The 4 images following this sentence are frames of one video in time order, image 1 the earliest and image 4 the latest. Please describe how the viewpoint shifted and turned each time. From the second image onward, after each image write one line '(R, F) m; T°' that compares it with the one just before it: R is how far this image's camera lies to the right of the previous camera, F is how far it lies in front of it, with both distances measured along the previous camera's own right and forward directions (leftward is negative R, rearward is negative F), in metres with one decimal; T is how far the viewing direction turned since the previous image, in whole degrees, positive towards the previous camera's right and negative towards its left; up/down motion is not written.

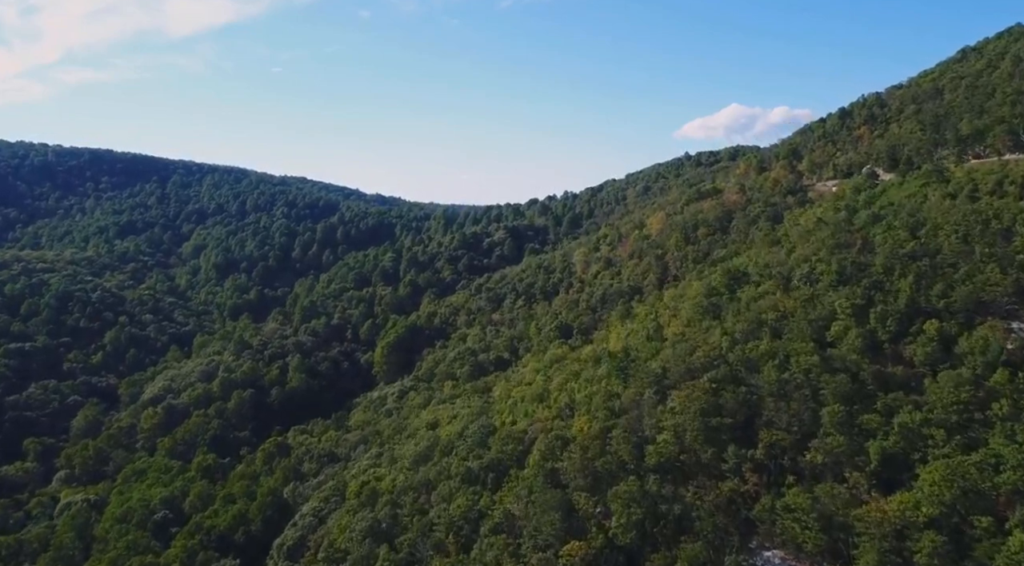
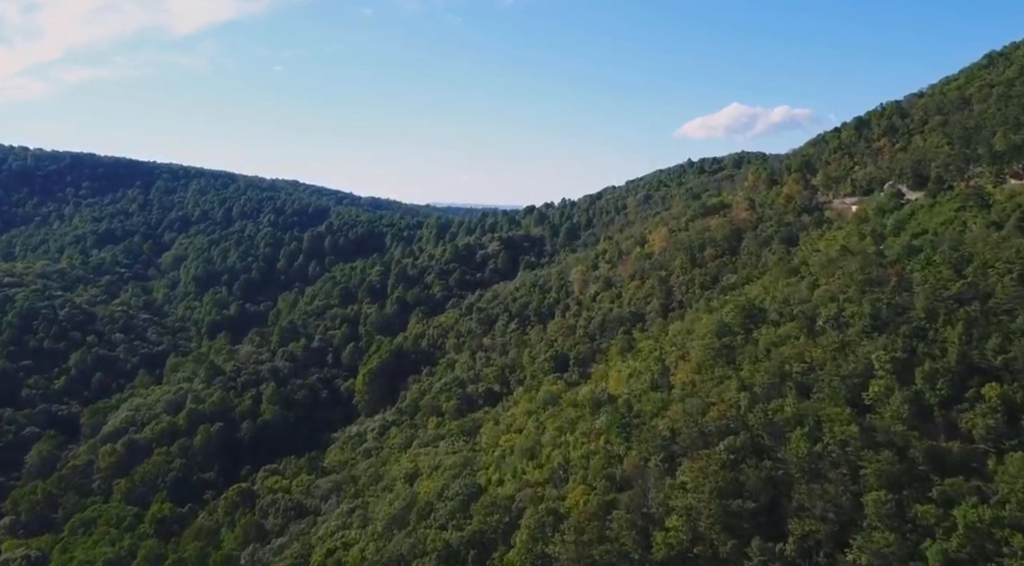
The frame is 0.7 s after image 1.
(+0.5, +4.9) m; 0°
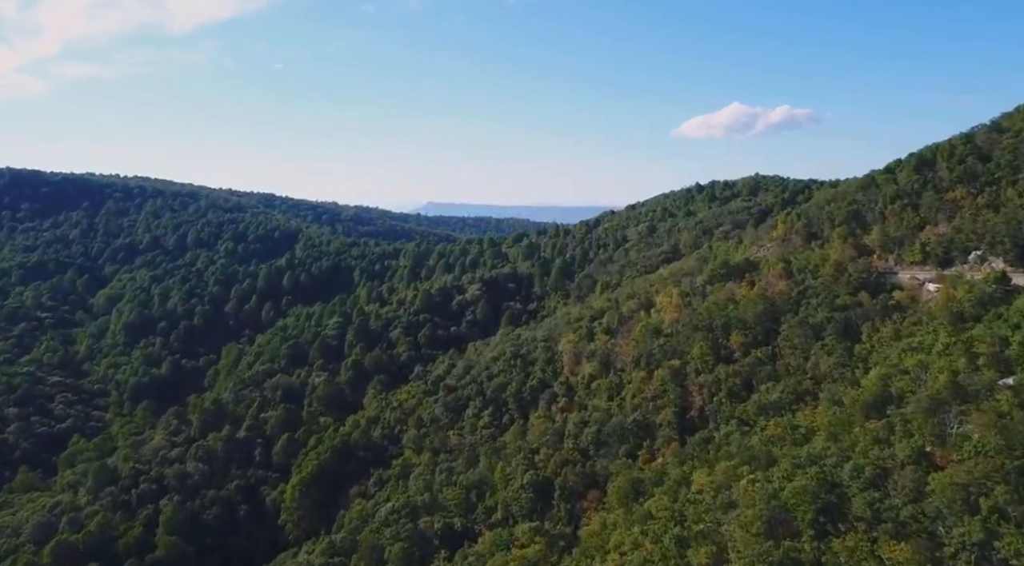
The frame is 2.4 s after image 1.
(+1.5, +13.8) m; 0°
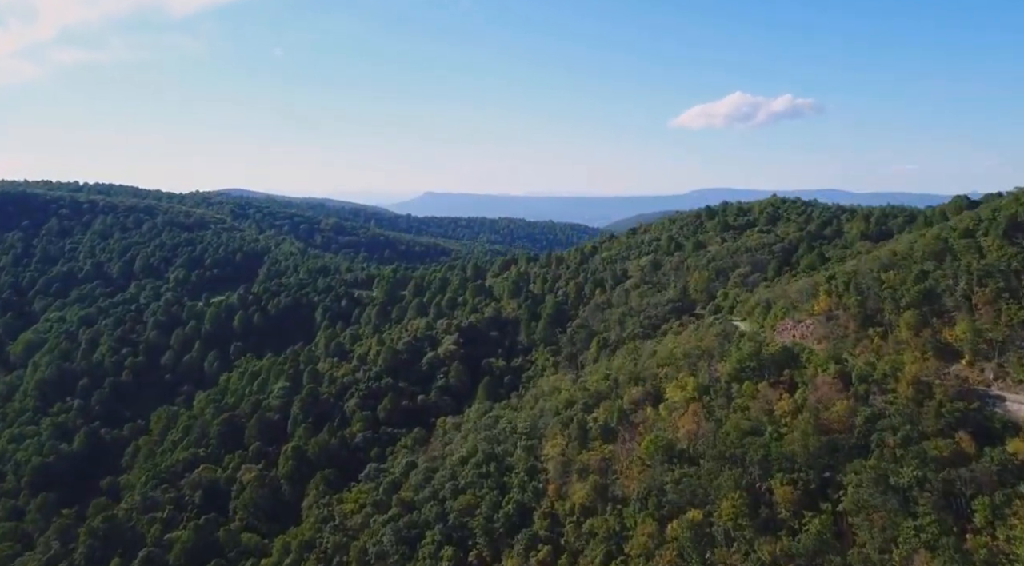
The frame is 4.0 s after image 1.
(+1.4, +12.8) m; 0°
